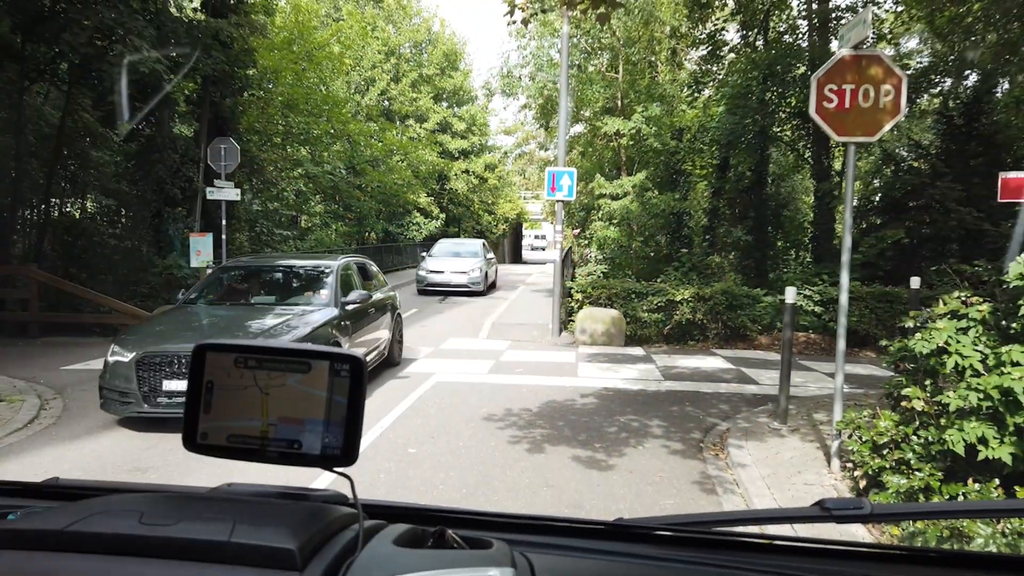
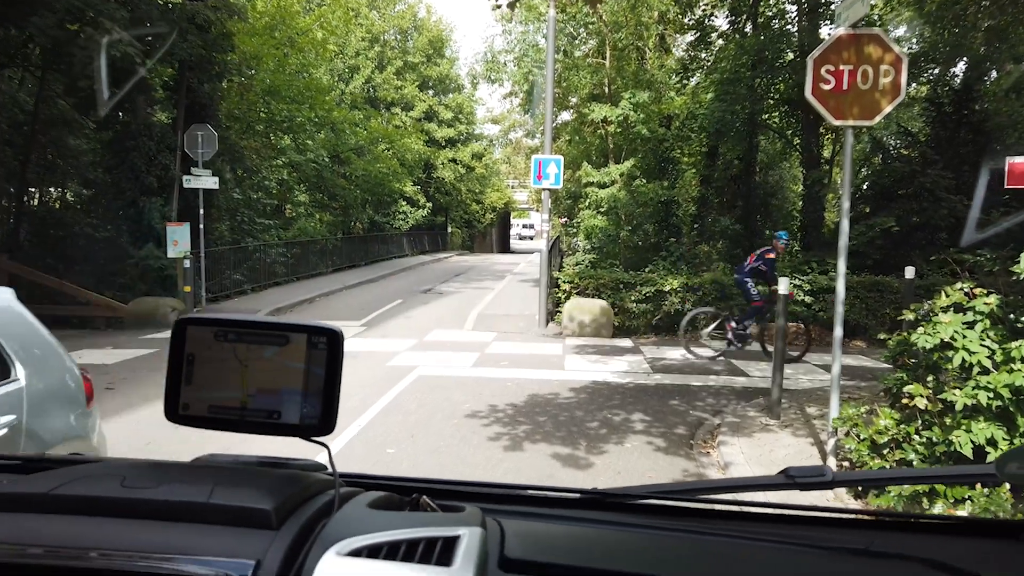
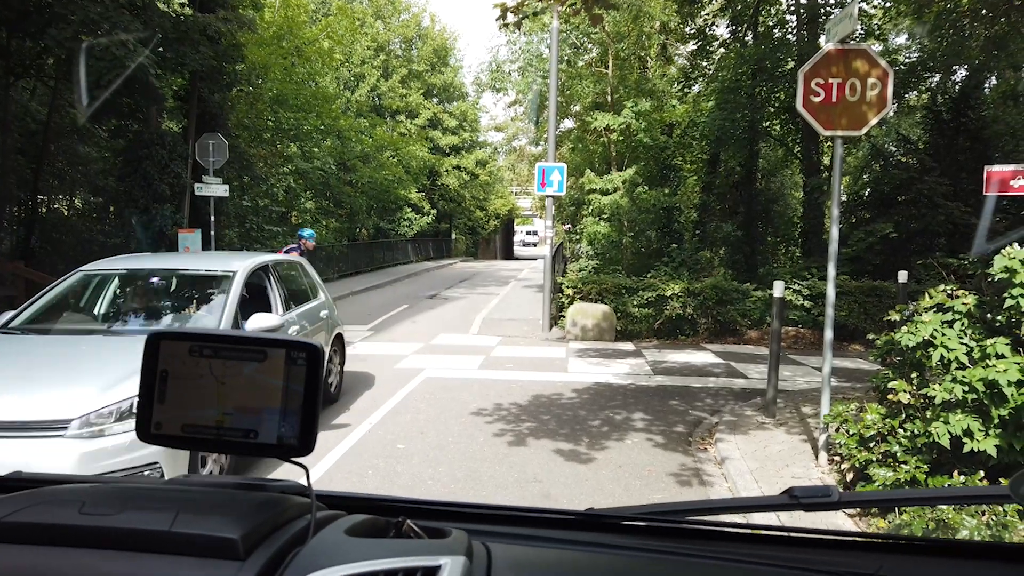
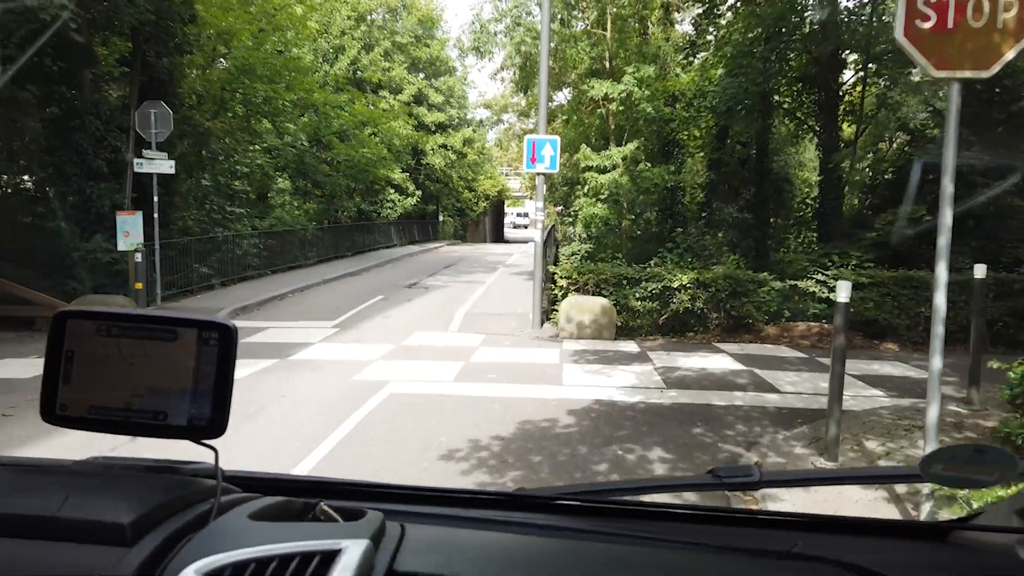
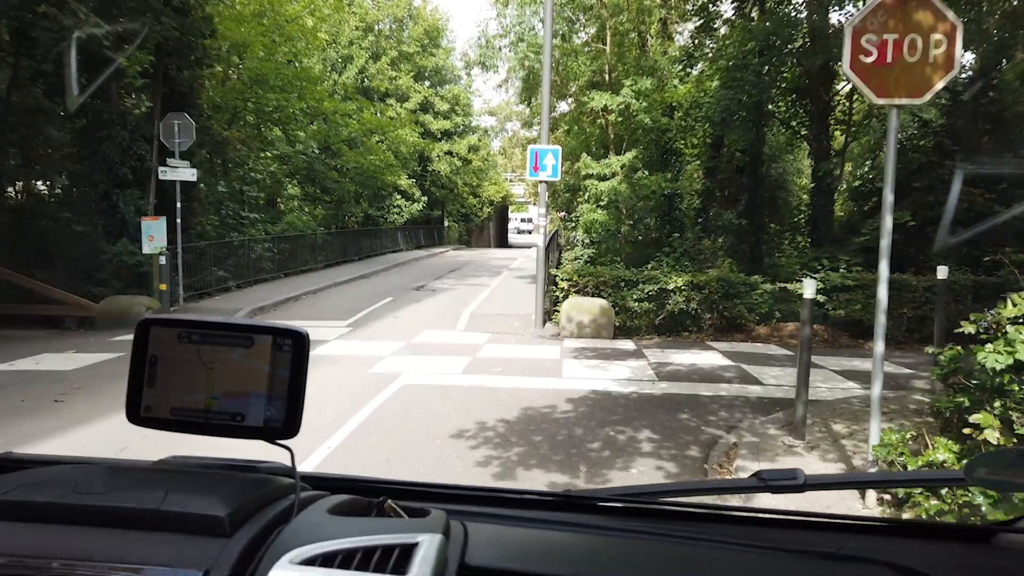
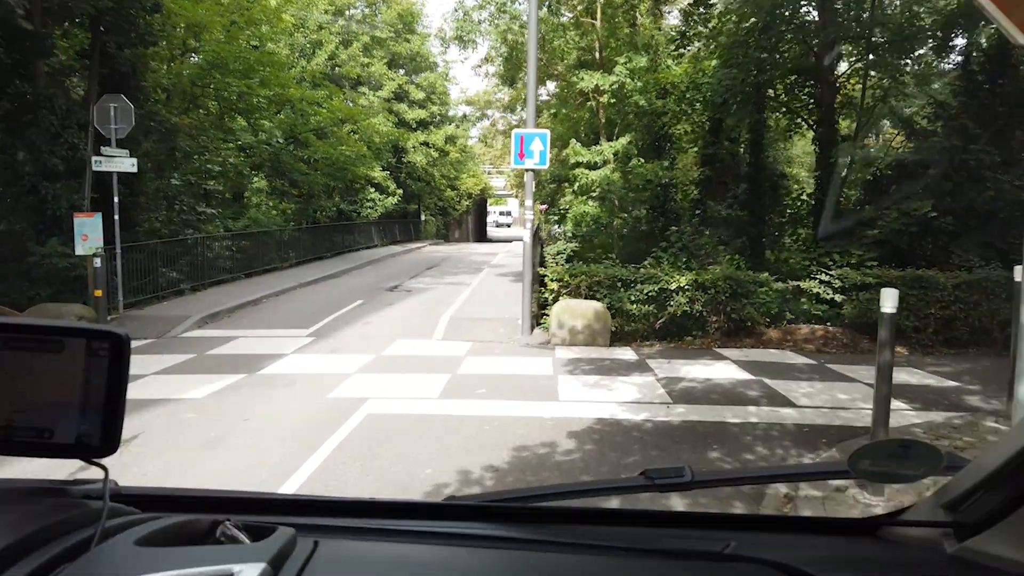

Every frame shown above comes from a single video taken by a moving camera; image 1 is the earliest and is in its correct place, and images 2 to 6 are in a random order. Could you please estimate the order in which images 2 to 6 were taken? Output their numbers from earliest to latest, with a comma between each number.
3, 2, 5, 4, 6
